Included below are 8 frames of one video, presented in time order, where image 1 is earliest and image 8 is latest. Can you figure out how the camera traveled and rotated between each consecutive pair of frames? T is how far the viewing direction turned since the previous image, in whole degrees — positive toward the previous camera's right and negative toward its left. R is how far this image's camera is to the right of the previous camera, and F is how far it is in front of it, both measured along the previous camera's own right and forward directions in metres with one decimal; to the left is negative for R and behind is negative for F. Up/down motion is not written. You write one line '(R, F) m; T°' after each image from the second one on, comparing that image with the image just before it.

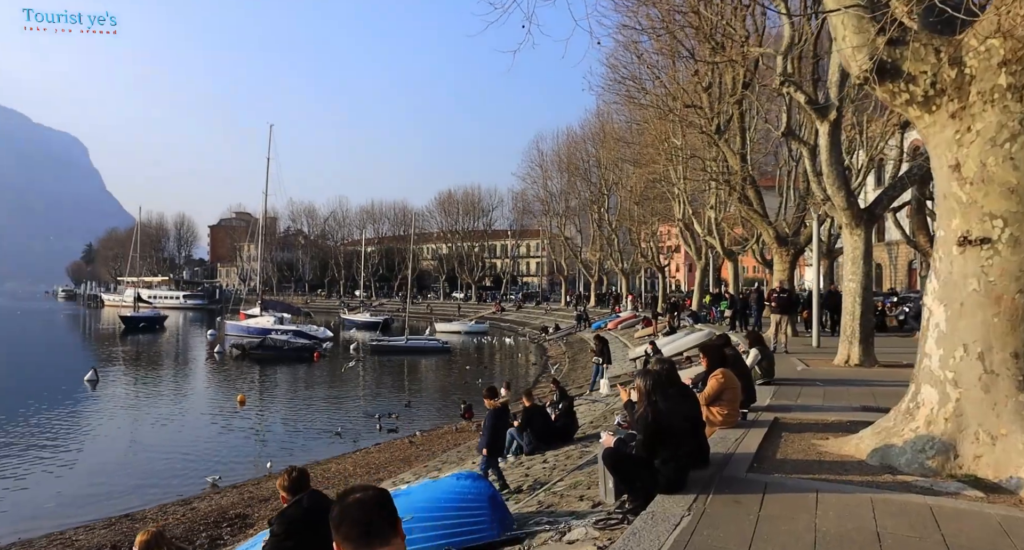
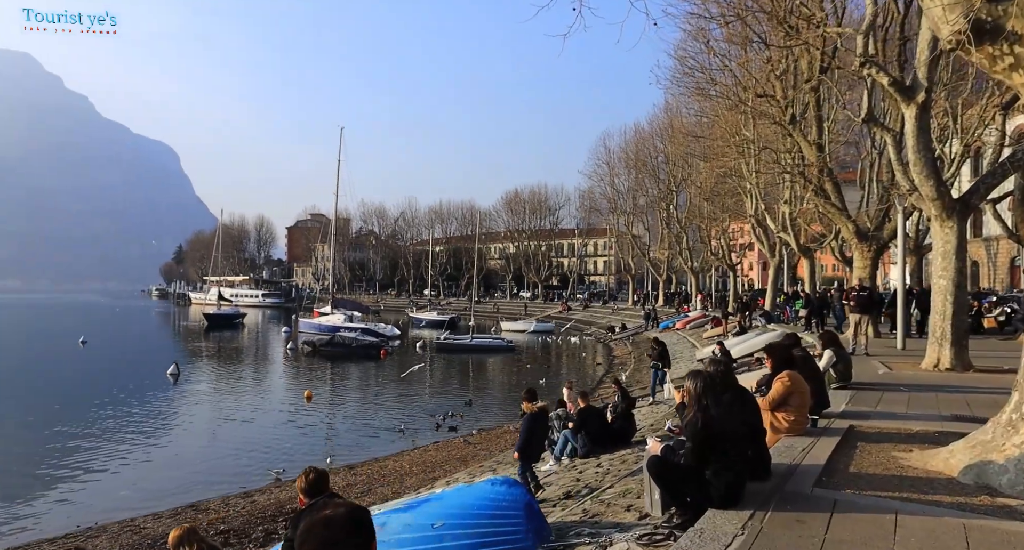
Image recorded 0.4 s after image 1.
(+0.2, +0.4) m; -5°
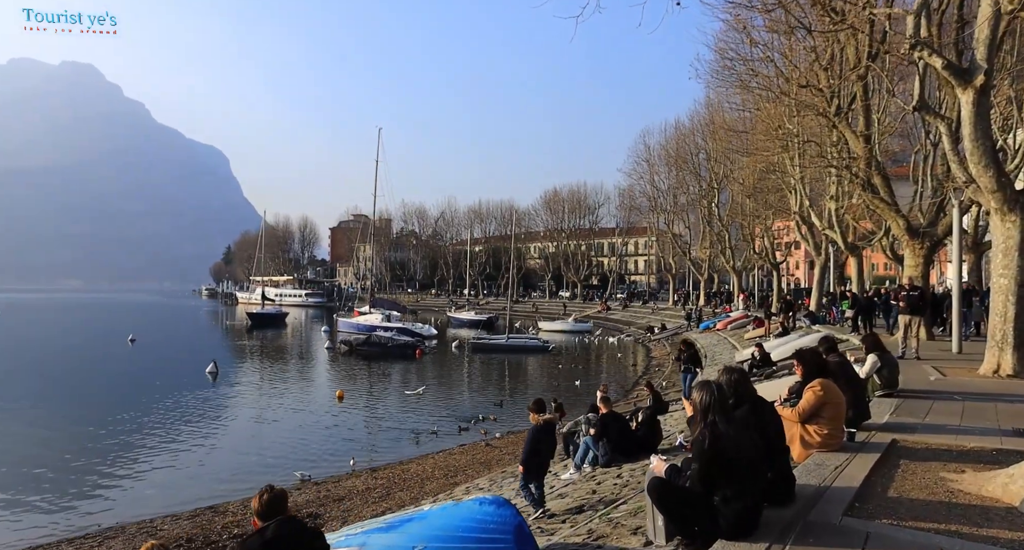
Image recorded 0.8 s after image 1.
(+0.3, +0.5) m; -3°
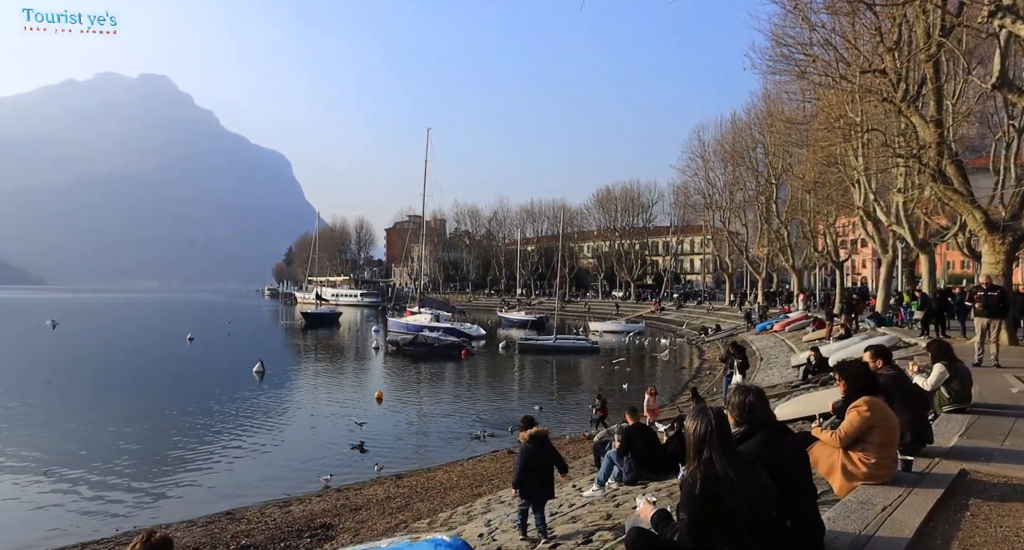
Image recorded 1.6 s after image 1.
(+0.4, +0.8) m; -4°
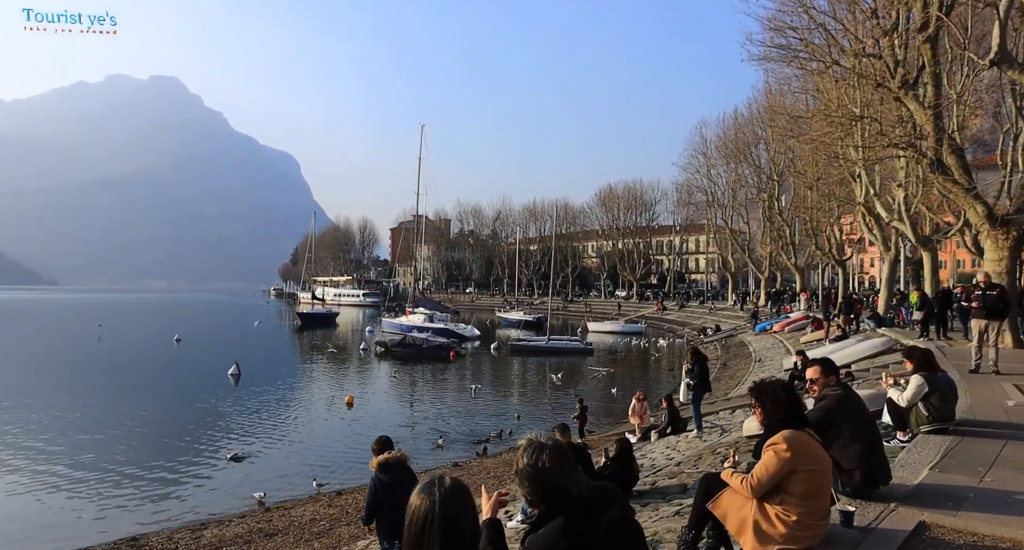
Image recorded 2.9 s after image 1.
(+0.9, +1.1) m; -1°
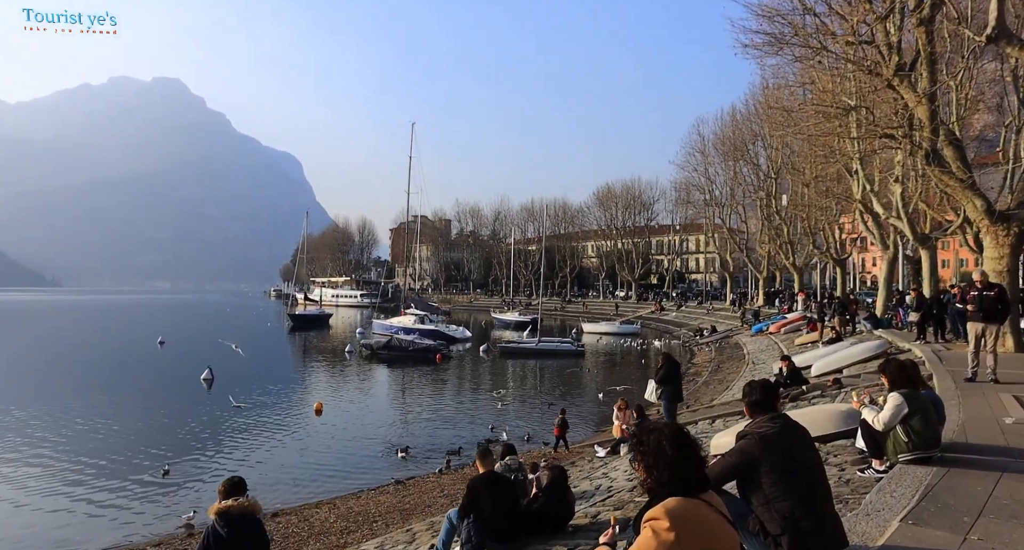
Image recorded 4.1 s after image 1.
(+0.7, +1.0) m; 0°
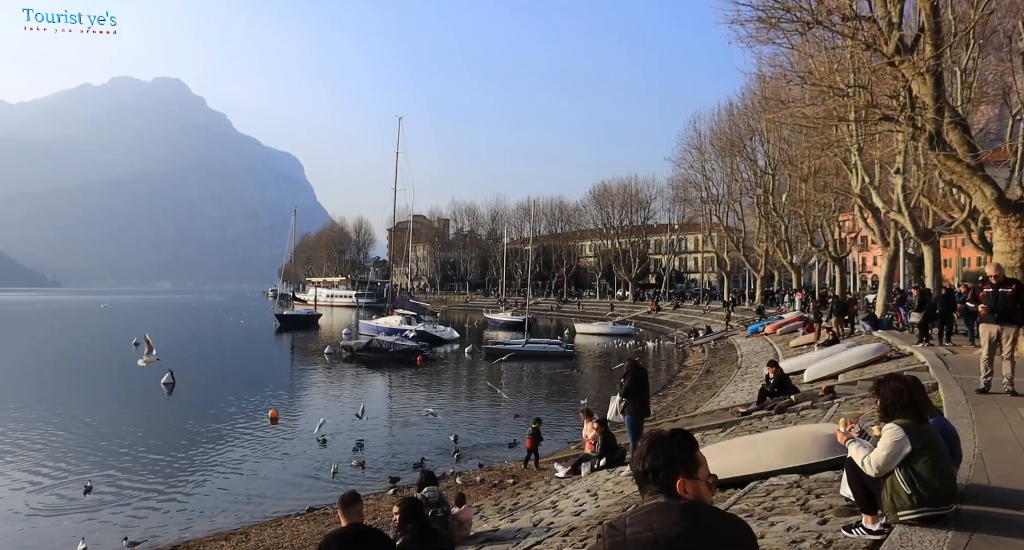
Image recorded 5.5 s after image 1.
(+0.8, +1.5) m; 0°
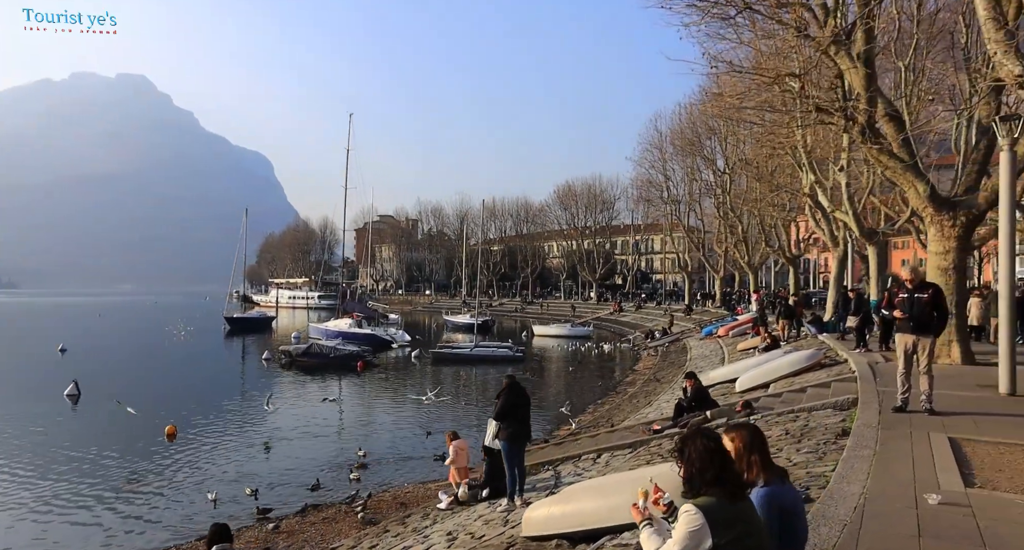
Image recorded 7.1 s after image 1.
(+1.3, +1.2) m; +2°
